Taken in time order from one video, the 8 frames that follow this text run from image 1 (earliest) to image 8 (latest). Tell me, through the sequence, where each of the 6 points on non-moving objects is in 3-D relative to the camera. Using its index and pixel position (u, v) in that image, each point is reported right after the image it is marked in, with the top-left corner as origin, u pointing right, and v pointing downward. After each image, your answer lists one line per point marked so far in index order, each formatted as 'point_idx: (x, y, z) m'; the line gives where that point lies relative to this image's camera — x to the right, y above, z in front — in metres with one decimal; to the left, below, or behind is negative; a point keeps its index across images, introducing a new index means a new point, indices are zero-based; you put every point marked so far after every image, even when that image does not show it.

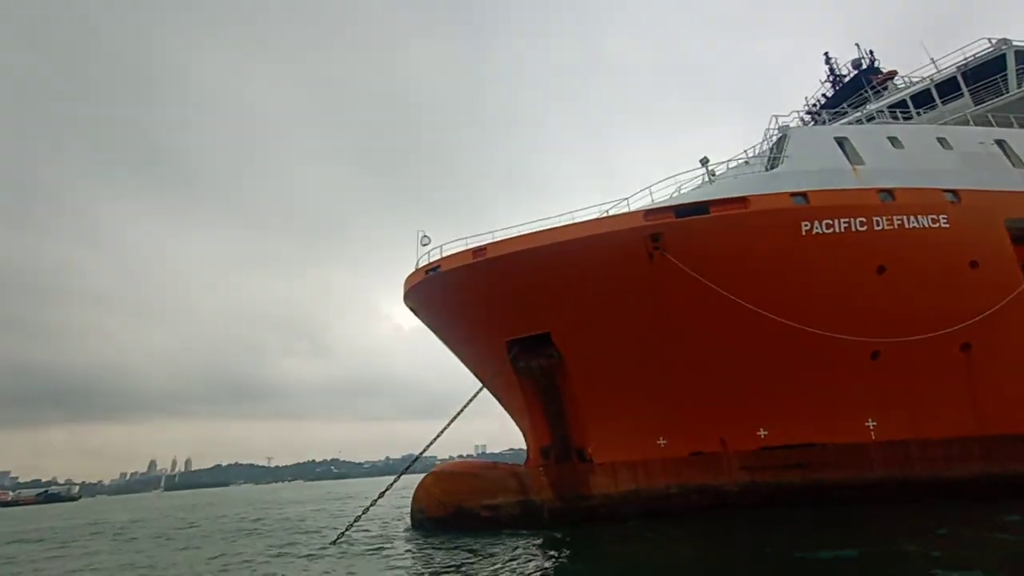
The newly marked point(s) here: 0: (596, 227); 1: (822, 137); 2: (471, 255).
0: (+2.0, +1.4, +10.8) m
1: (+7.3, +3.5, +10.8) m
2: (-1.0, +0.9, +11.8) m
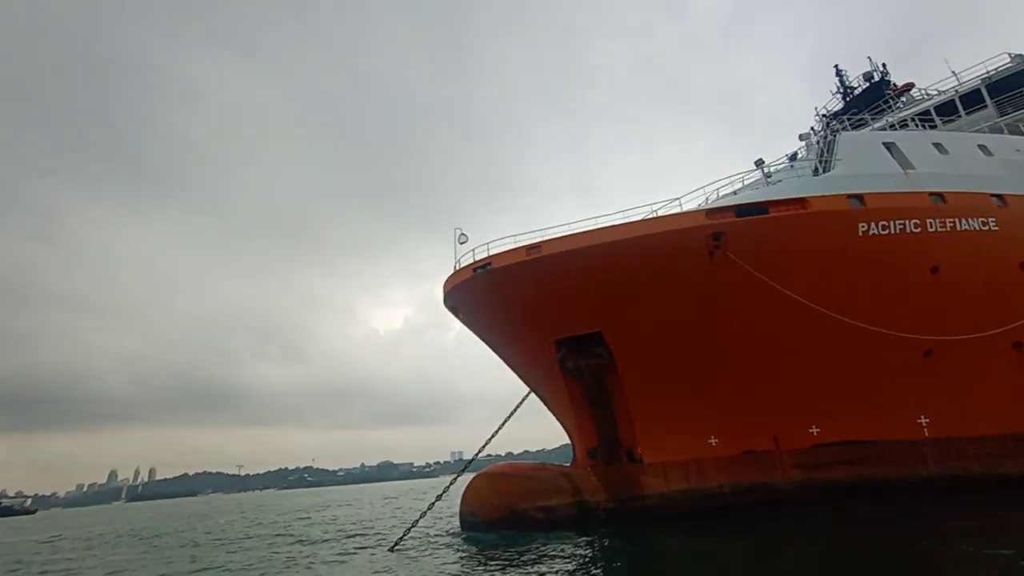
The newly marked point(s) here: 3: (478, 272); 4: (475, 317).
0: (+3.4, +1.5, +10.8) m
1: (+8.7, +3.5, +11.1) m
2: (+0.4, +0.9, +11.7) m
3: (-0.8, +0.4, +12.3) m
4: (-1.0, -0.8, +13.3) m
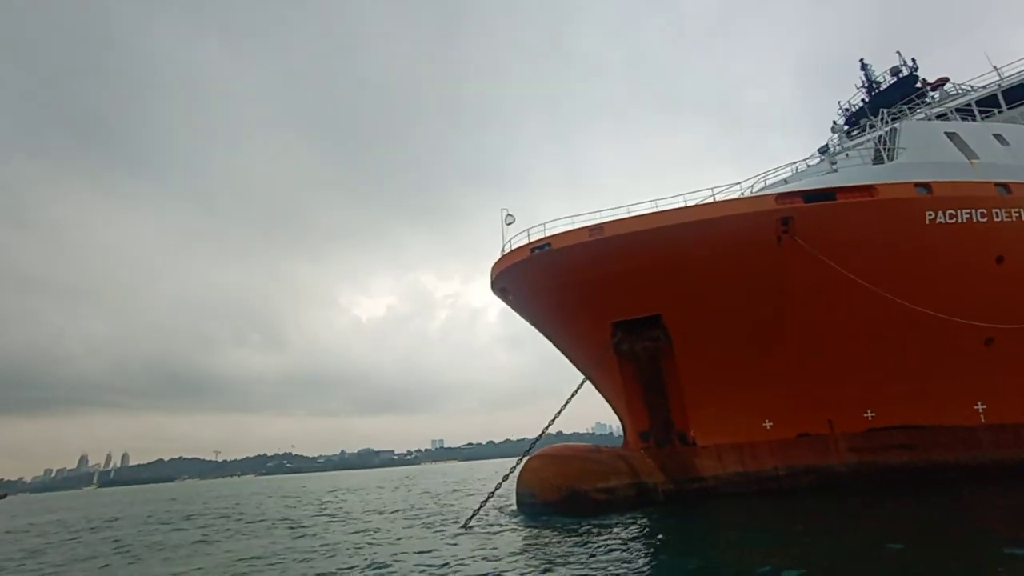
0: (+4.9, +1.8, +10.8) m
1: (+10.3, +3.8, +11.2) m
2: (+1.9, +1.4, +11.5) m
3: (+0.7, +0.9, +12.2) m
4: (+0.4, -0.3, +13.2) m
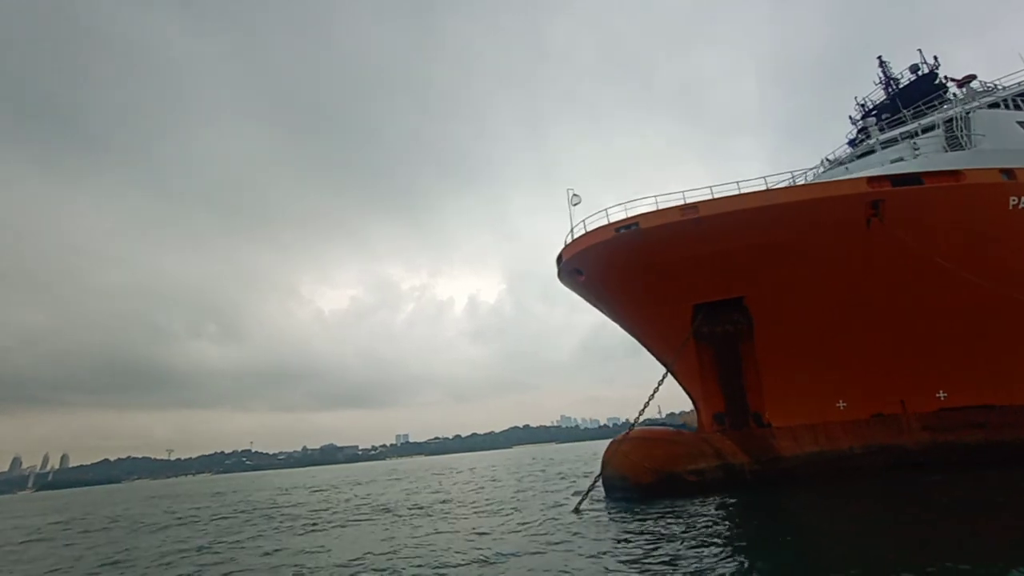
0: (+7.1, +2.3, +10.8) m
1: (+12.4, +4.2, +11.6) m
2: (+4.0, +1.8, +11.4) m
3: (+2.7, +1.4, +11.9) m
4: (+2.4, +0.2, +12.9) m
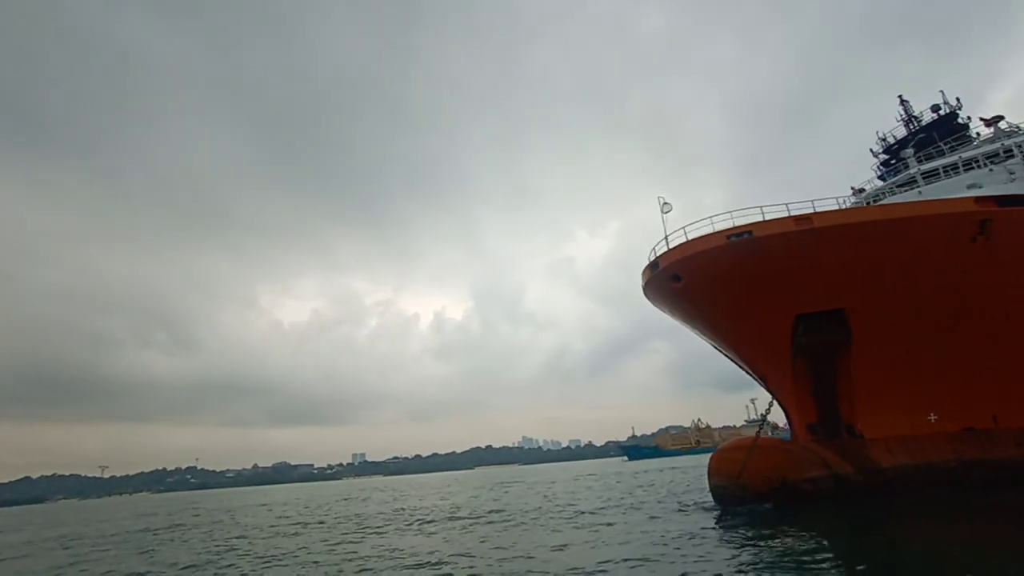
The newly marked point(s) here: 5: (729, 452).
0: (+10.0, +2.0, +11.3) m
1: (+15.3, +3.6, +12.5) m
2: (+6.9, +1.6, +11.6) m
3: (+5.6, +1.2, +12.0) m
4: (+5.1, 0.0, +12.9) m
5: (+5.6, -4.0, +11.2) m
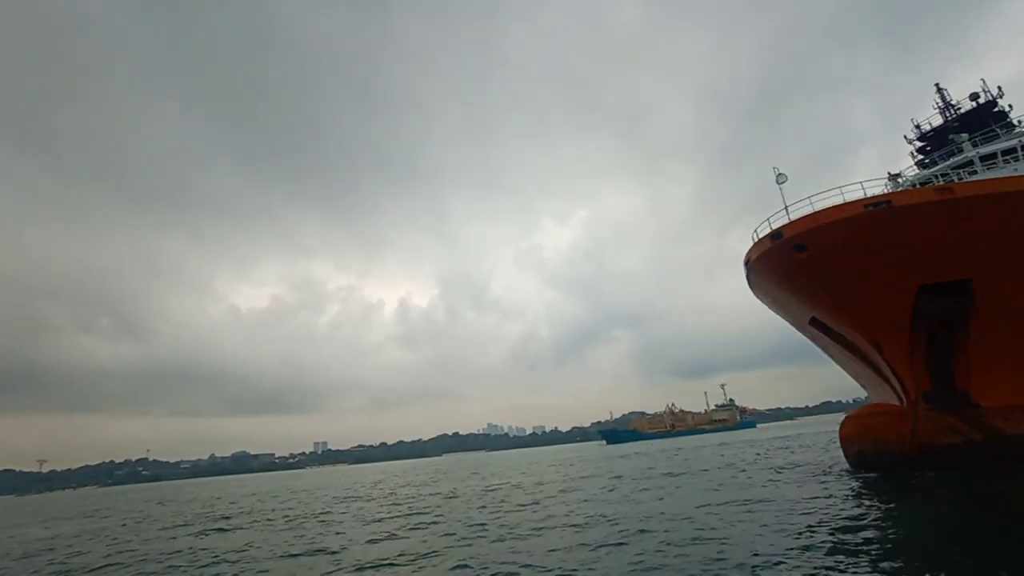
0: (+13.6, +2.7, +11.5) m
1: (+18.8, +4.3, +13.2) m
2: (+10.4, +2.4, +11.6) m
3: (+9.0, +2.0, +11.9) m
4: (+8.5, +0.8, +12.9) m
5: (+9.1, -3.2, +11.3) m
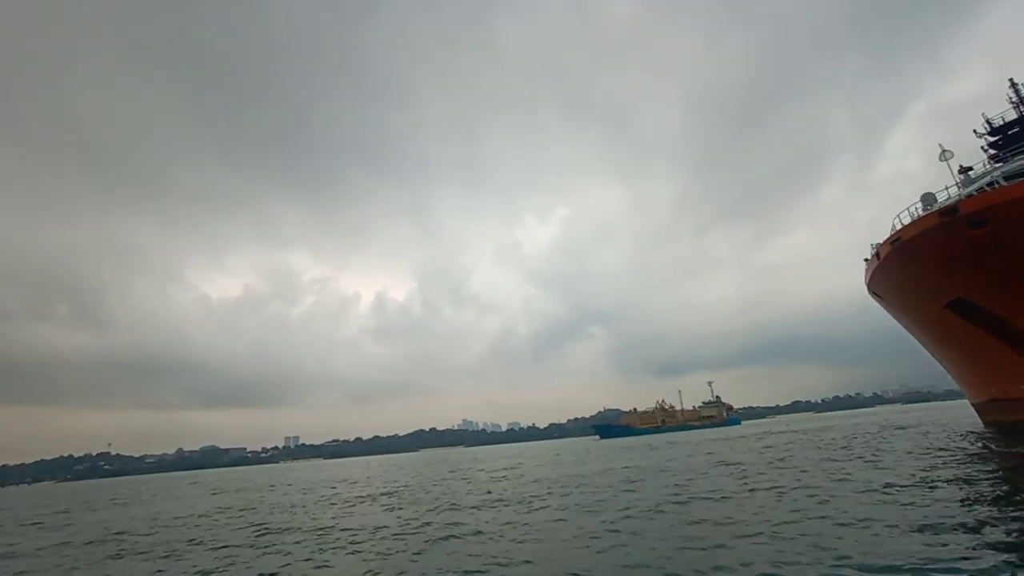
0: (+18.0, +3.1, +11.2) m
1: (+23.2, +4.6, +13.1) m
2: (+14.9, +2.9, +11.1) m
3: (+13.5, +2.5, +11.4) m
4: (+12.9, +1.3, +12.3) m
5: (+13.5, -2.7, +10.8) m
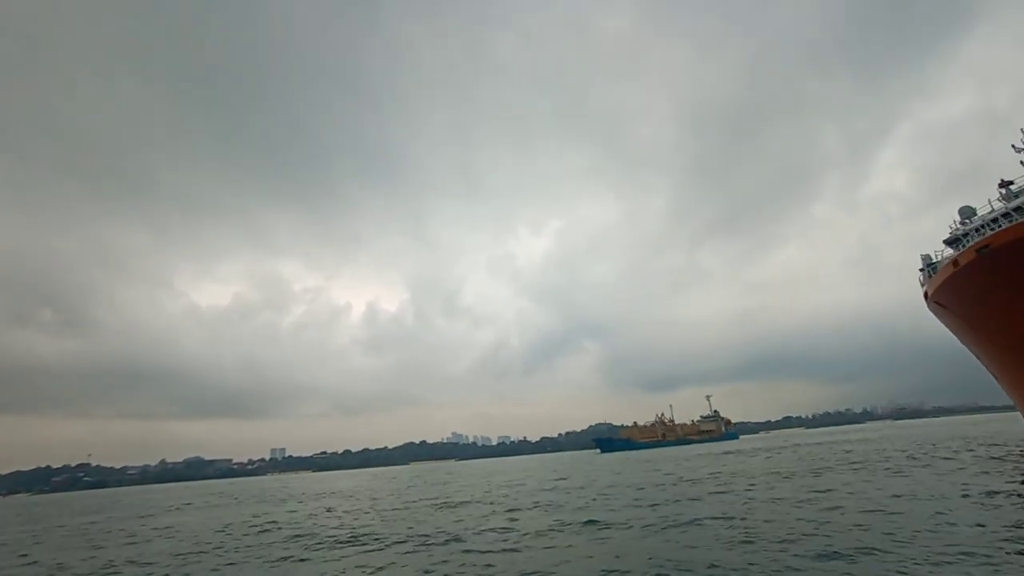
0: (+20.5, +2.8, +11.1) m
1: (+25.7, +4.2, +13.1) m
2: (+17.4, +2.6, +10.9) m
3: (+16.0, +2.3, +11.2) m
4: (+15.4, +1.1, +12.0) m
5: (+15.9, -2.9, +10.4) m
